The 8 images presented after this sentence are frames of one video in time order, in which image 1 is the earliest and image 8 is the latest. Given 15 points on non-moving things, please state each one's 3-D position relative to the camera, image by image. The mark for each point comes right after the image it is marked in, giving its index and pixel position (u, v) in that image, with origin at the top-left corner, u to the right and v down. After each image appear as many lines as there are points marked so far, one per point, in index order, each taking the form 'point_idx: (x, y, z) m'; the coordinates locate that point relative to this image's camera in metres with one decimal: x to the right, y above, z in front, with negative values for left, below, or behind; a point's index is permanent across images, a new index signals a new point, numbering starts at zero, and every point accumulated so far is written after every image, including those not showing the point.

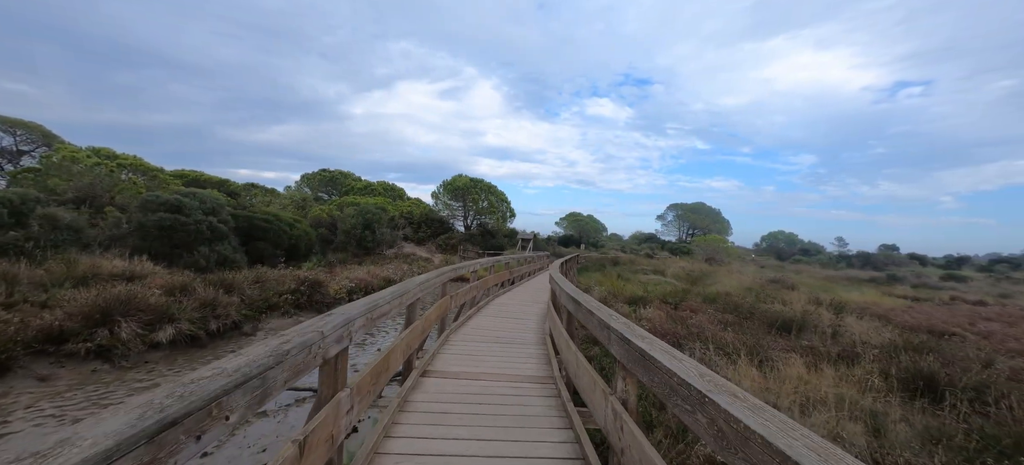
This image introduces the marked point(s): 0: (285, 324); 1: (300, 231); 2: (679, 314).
0: (-5.7, -2.3, +9.4) m
1: (-10.5, +0.1, +18.7) m
2: (+3.8, -1.9, +8.6) m
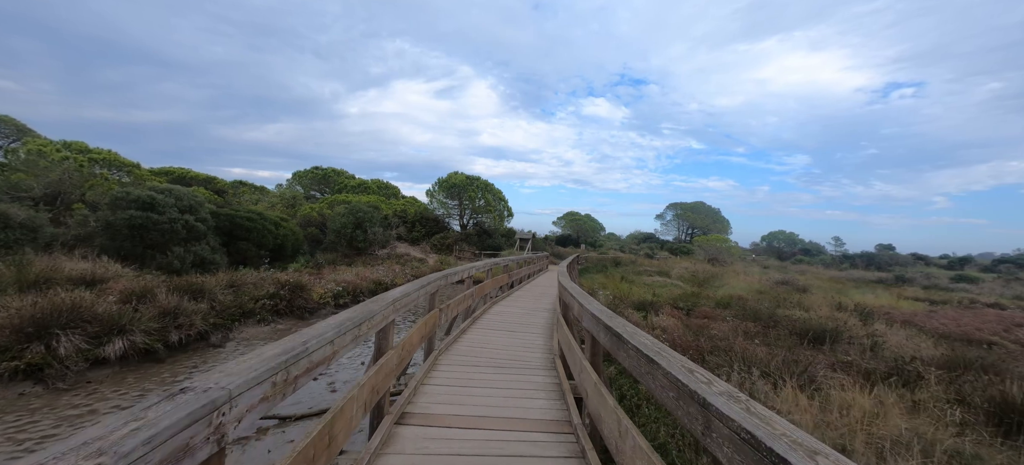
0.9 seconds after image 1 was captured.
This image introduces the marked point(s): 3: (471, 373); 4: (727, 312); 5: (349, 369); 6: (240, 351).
0: (-5.7, -2.3, +8.5) m
1: (-10.6, +0.1, +17.8) m
2: (+3.8, -1.9, +7.8) m
3: (-0.4, -1.4, +3.8) m
4: (+5.2, -1.9, +9.0) m
5: (-2.6, -2.4, +6.6) m
6: (-5.5, -2.4, +7.6) m
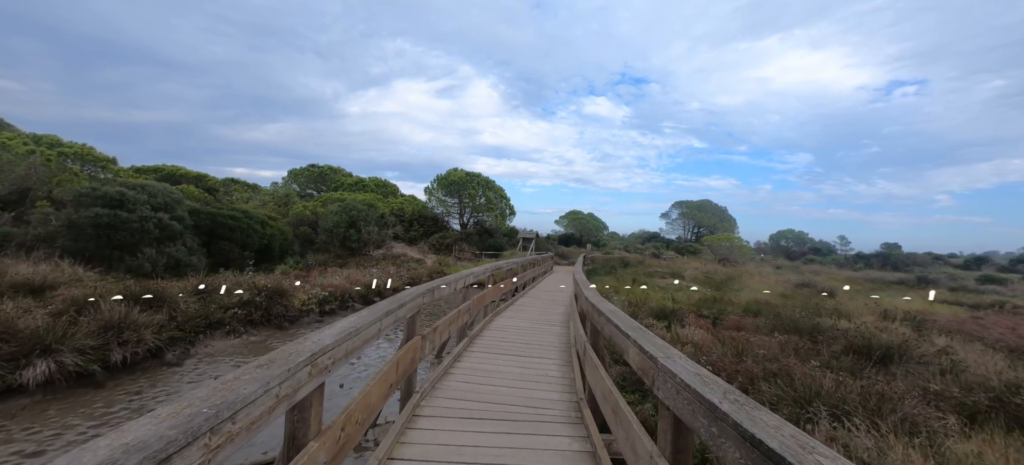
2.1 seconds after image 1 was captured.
0: (-5.6, -2.3, +7.5) m
1: (-10.5, +0.2, +16.8) m
2: (+3.9, -1.9, +6.7) m
3: (-0.3, -1.4, +2.7) m
4: (+5.2, -1.9, +7.9) m
5: (-2.5, -2.4, +5.6) m
6: (-5.4, -2.4, +6.5) m
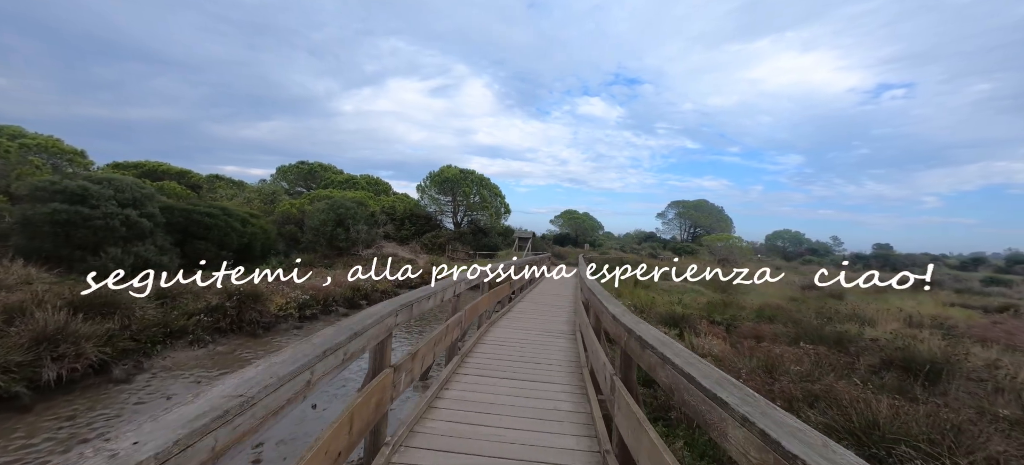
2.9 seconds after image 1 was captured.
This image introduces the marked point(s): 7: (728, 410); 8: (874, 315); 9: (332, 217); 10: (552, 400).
0: (-5.7, -2.2, +6.7) m
1: (-10.7, +0.2, +15.9) m
2: (+3.8, -1.9, +6.1) m
3: (-0.3, -1.4, +2.0) m
4: (+5.2, -1.9, +7.3) m
5: (-2.5, -2.4, +4.8) m
6: (-5.4, -2.3, +5.7) m
7: (+0.6, -0.5, +1.0) m
8: (+8.4, -1.9, +8.8) m
9: (-9.1, +0.8, +19.0) m
10: (+0.3, -1.4, +3.3) m
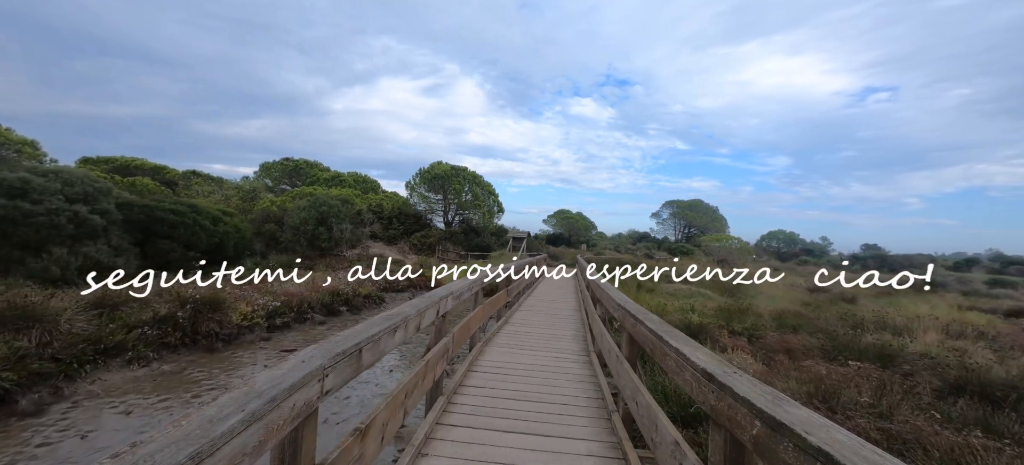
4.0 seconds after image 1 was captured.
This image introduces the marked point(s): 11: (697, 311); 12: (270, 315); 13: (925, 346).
0: (-5.7, -2.2, +5.6) m
1: (-11.0, +0.3, +14.7) m
2: (+3.8, -1.9, +5.2) m
3: (-0.3, -1.4, +1.1) m
4: (+5.1, -1.9, +6.5) m
5: (-2.5, -2.4, +3.8) m
6: (-5.4, -2.3, +4.7) m
7: (+0.7, -0.5, +0.1) m
8: (+8.3, -1.9, +8.1) m
9: (-9.4, +0.8, +17.8) m
10: (+0.4, -1.4, +2.3) m
11: (+4.2, -1.8, +8.7) m
12: (-5.5, -1.8, +8.5) m
13: (+6.7, -1.9, +6.2) m
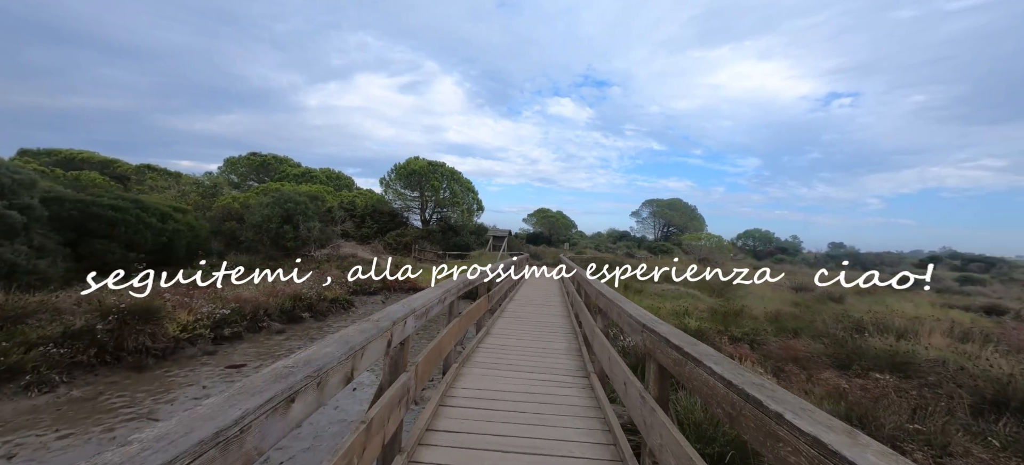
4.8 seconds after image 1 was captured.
0: (-5.9, -2.2, +4.6) m
1: (-11.7, +0.3, +13.3) m
2: (+3.6, -1.8, +4.7) m
3: (-0.2, -1.3, +0.3) m
4: (+4.9, -1.8, +6.0) m
5: (-2.7, -2.3, +2.9) m
6: (-5.6, -2.3, +3.6) m
7: (+0.7, -0.4, -0.6) m
8: (+8.0, -1.9, +7.7) m
9: (-10.2, +0.9, +16.6) m
10: (+0.3, -1.4, +1.6) m
11: (+3.8, -1.8, +8.1) m
12: (-5.8, -1.8, +7.5) m
13: (+6.5, -1.8, +5.8) m
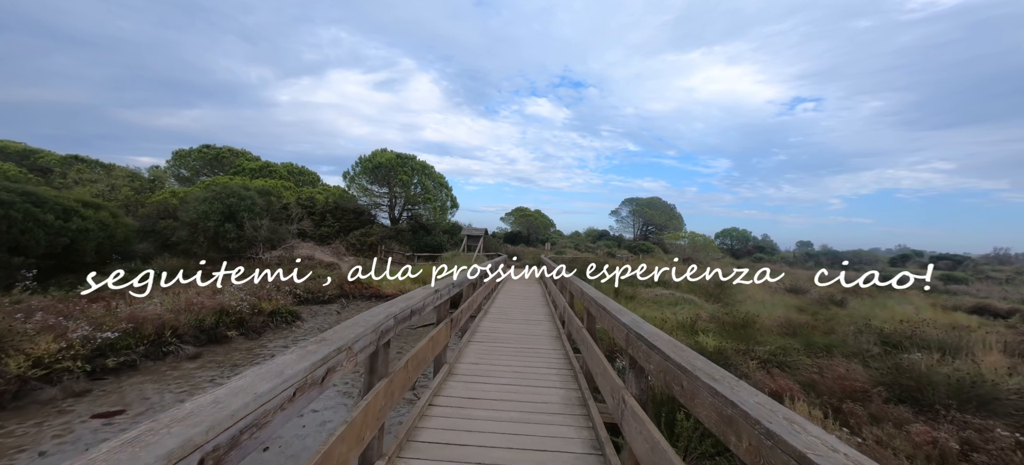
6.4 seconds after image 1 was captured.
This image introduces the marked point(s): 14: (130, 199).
0: (-6.1, -2.2, +2.7) m
1: (-12.4, +0.3, +11.2) m
2: (+3.4, -1.8, +3.4) m
3: (-0.2, -1.3, -1.2) m
4: (+4.5, -1.8, +4.8) m
5: (-2.8, -2.3, +1.3) m
6: (-5.8, -2.2, +1.8) m
7: (+0.8, -0.4, -2.1) m
8: (+7.5, -1.8, +6.7) m
9: (-11.2, +0.9, +14.5) m
10: (+0.3, -1.4, +0.2) m
11: (+3.4, -1.7, +6.9) m
12: (-6.2, -1.8, +5.7) m
13: (+6.2, -1.8, +4.7) m
14: (-17.4, +1.6, +17.3) m
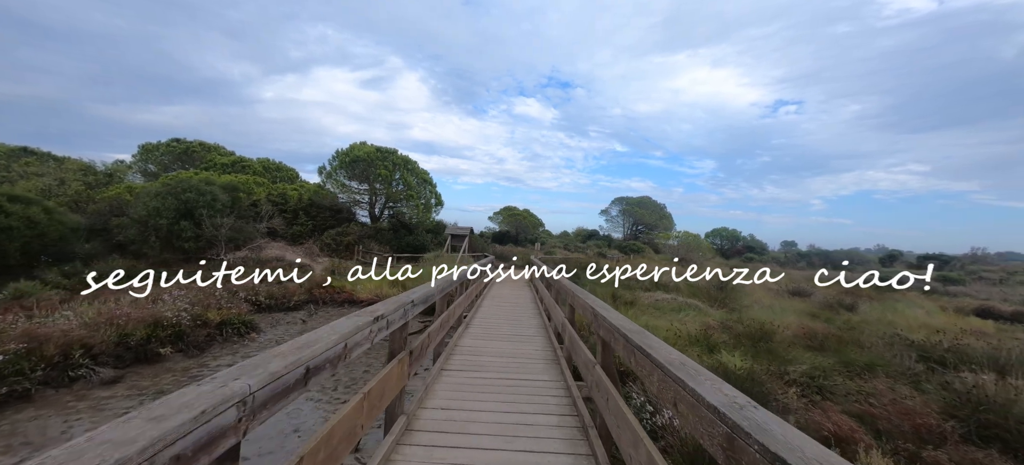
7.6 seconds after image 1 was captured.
0: (-6.2, -2.1, +1.5) m
1: (-12.7, +0.4, +9.7) m
2: (+3.3, -1.8, +2.5) m
3: (-0.2, -1.3, -2.2) m
4: (+4.4, -1.8, +3.9) m
5: (-2.8, -2.3, +0.2) m
6: (-5.8, -2.2, +0.6) m
7: (+0.9, -0.4, -3.0) m
8: (+7.3, -1.8, +6.0) m
9: (-11.6, +1.0, +13.1) m
10: (+0.3, -1.4, -0.9) m
11: (+3.2, -1.7, +6.0) m
12: (-6.4, -1.8, +4.4) m
13: (+6.0, -1.8, +3.8) m
14: (-17.9, +1.6, +15.7) m
